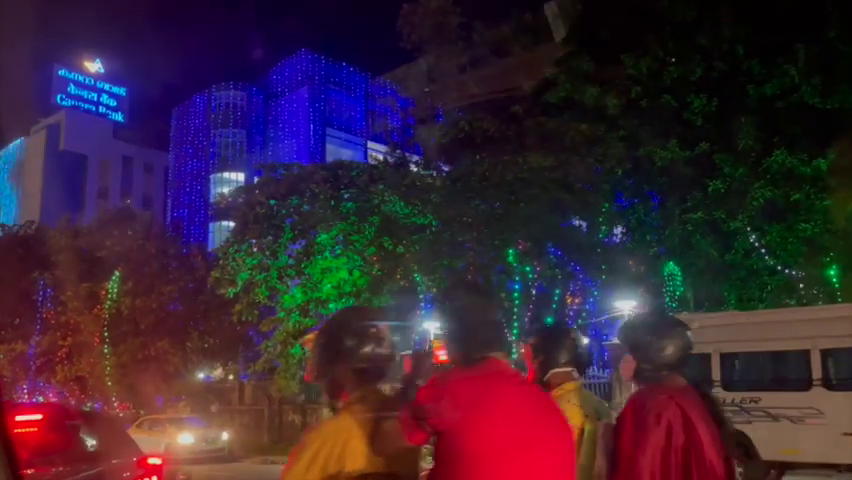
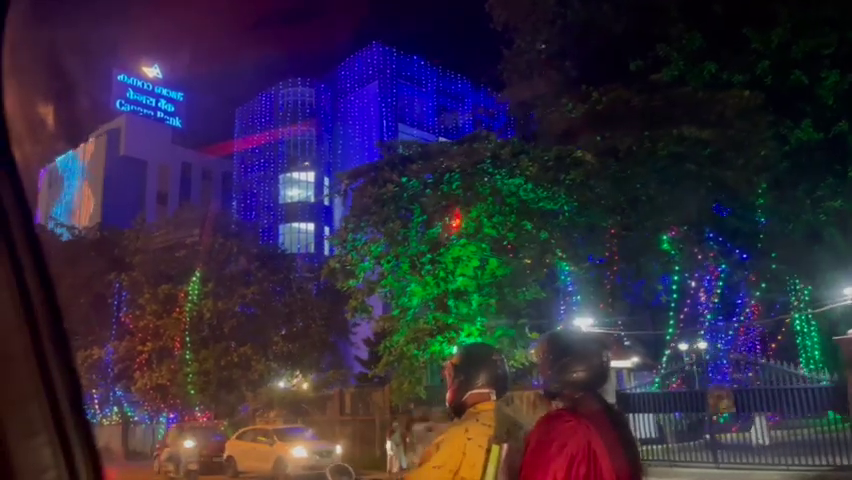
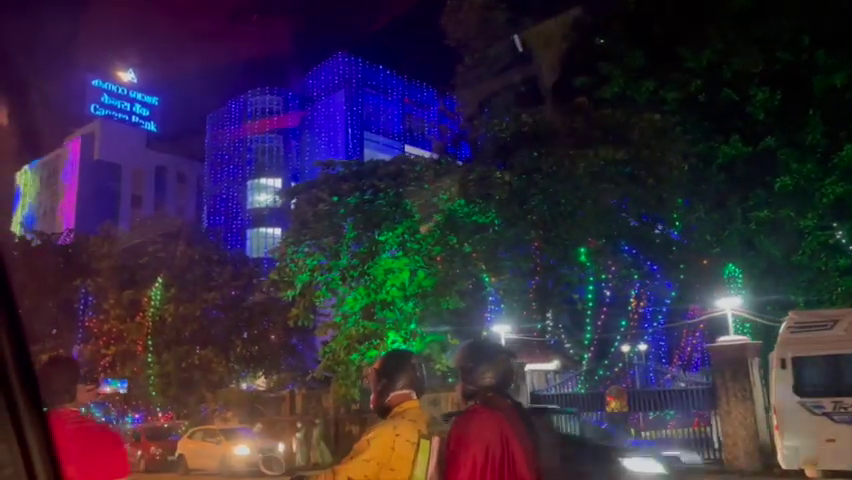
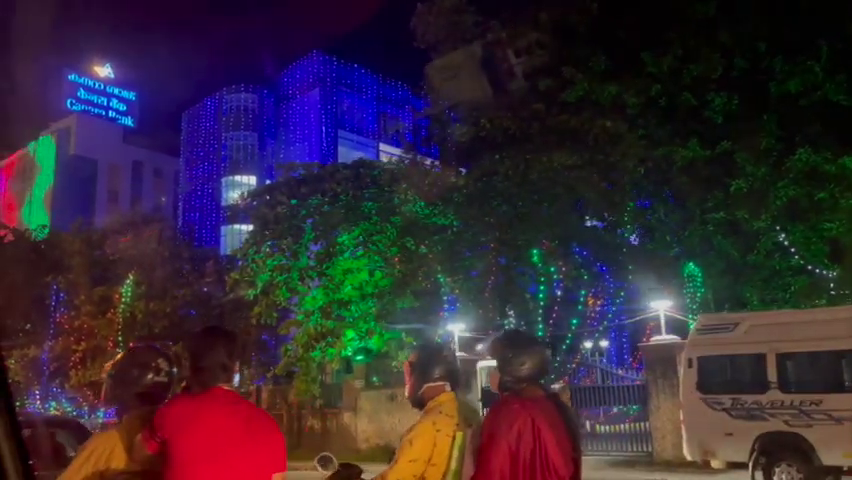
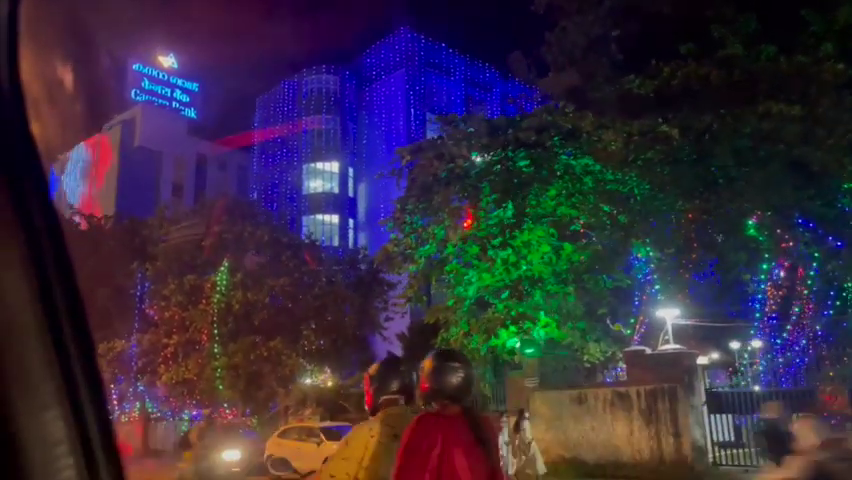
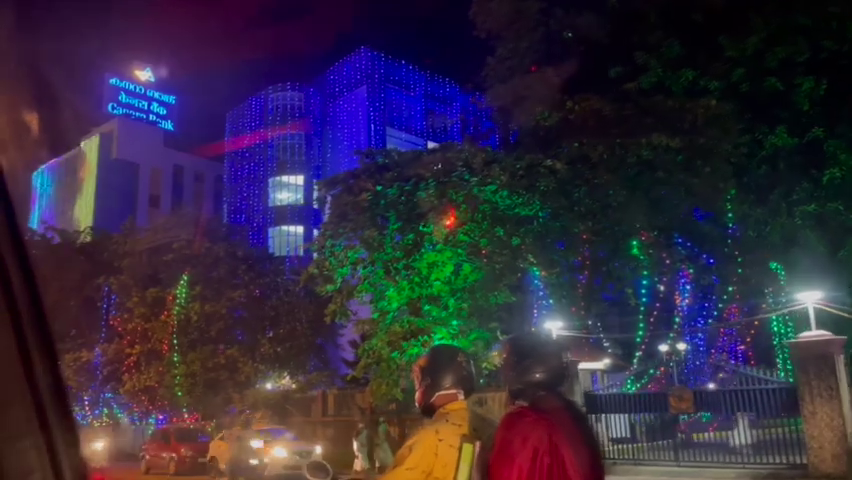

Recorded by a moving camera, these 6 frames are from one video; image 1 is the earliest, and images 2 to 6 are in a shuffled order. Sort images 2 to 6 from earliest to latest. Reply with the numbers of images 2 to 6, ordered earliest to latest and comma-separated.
4, 3, 6, 2, 5
